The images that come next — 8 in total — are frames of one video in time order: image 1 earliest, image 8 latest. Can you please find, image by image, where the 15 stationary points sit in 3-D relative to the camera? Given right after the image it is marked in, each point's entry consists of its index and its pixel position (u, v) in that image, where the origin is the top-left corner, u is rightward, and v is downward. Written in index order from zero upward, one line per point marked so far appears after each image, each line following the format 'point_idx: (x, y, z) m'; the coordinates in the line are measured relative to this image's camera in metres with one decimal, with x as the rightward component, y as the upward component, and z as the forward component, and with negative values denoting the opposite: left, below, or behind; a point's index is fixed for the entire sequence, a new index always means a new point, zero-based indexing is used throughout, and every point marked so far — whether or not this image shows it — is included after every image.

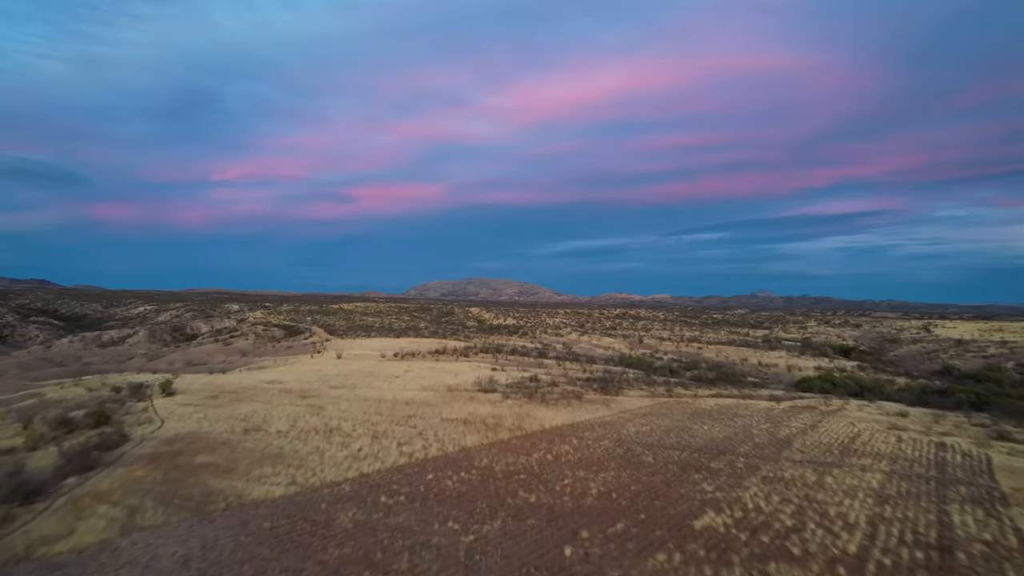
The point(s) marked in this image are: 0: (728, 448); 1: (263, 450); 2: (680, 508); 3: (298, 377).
0: (+4.4, -3.2, +10.8) m
1: (-4.3, -2.8, +9.2) m
2: (+2.3, -3.0, +7.2) m
3: (-7.6, -3.2, +19.0) m
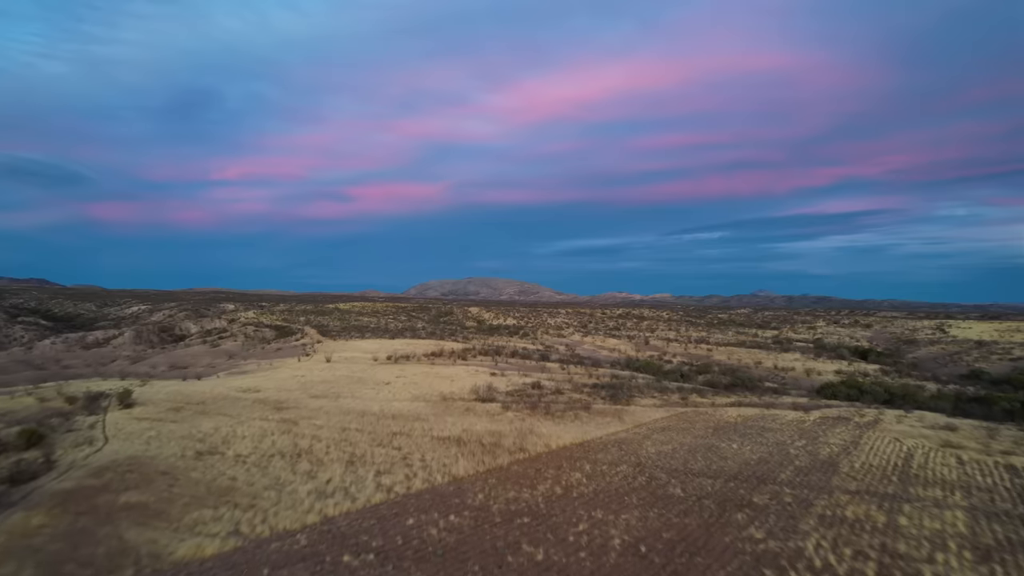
0: (+4.4, -3.2, +9.1) m
1: (-4.3, -2.8, +7.6) m
2: (+2.3, -2.9, +5.6) m
3: (-7.6, -3.1, +17.4) m
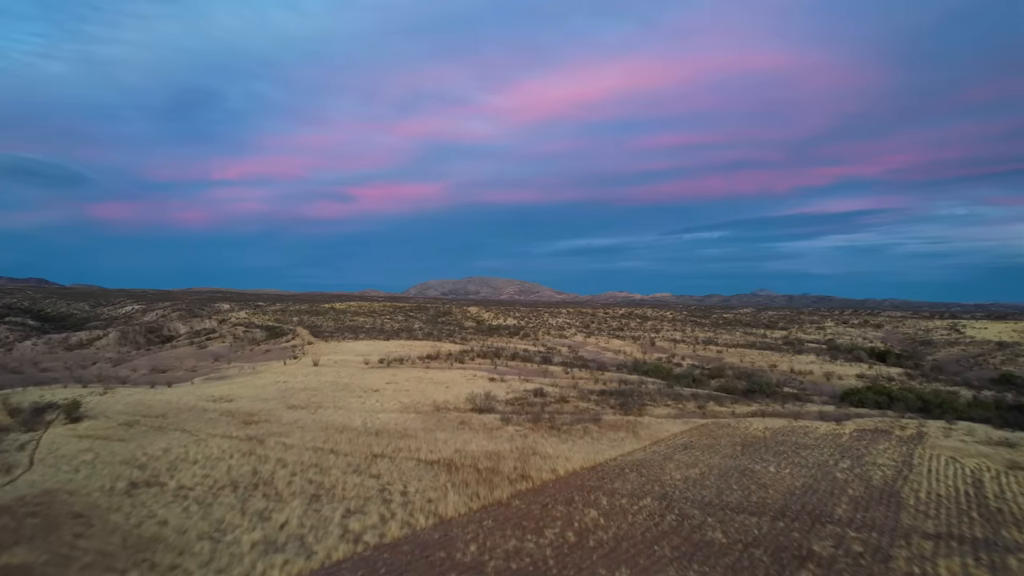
0: (+4.4, -3.1, +7.6) m
1: (-4.2, -2.7, +6.0) m
2: (+2.3, -2.9, +4.0) m
3: (-7.5, -3.1, +15.8) m
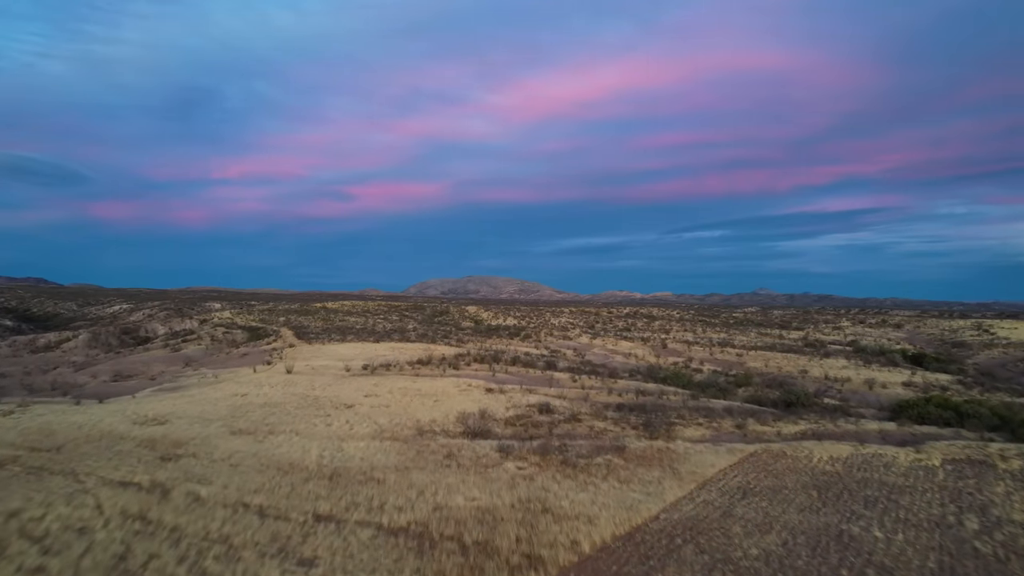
0: (+4.4, -3.0, +4.8) m
1: (-4.2, -2.6, +3.3) m
2: (+2.3, -2.8, +1.2) m
3: (-7.5, -2.9, +13.0) m
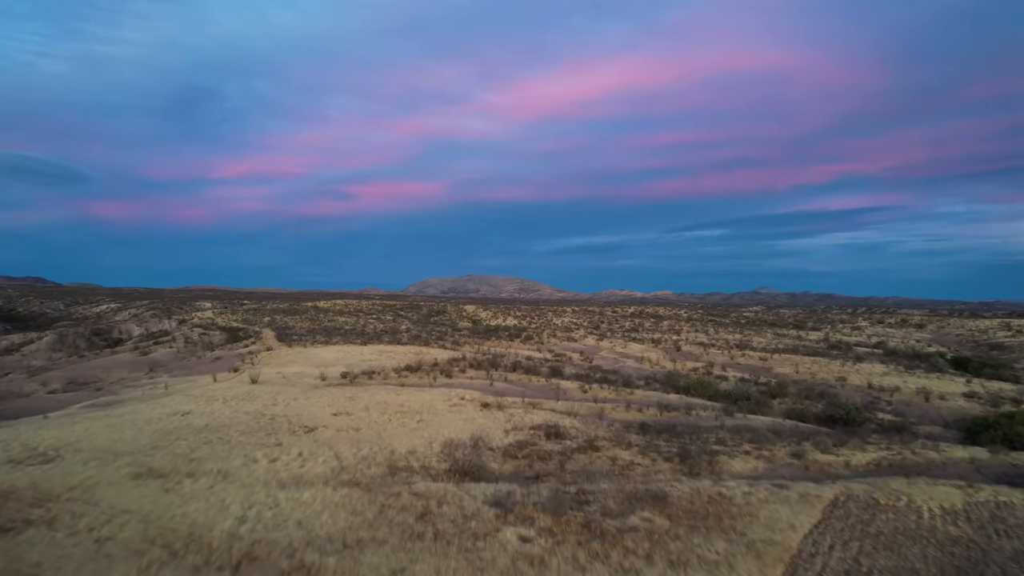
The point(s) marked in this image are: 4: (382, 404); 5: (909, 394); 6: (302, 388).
0: (+4.4, -2.9, +2.0) m
1: (-4.2, -2.5, +0.5) m
2: (+2.3, -2.7, -1.5) m
3: (-7.5, -2.8, +10.3) m
4: (-3.5, -3.1, +14.5) m
5: (+13.9, -3.7, +18.7) m
6: (-6.6, -3.2, +16.9) m
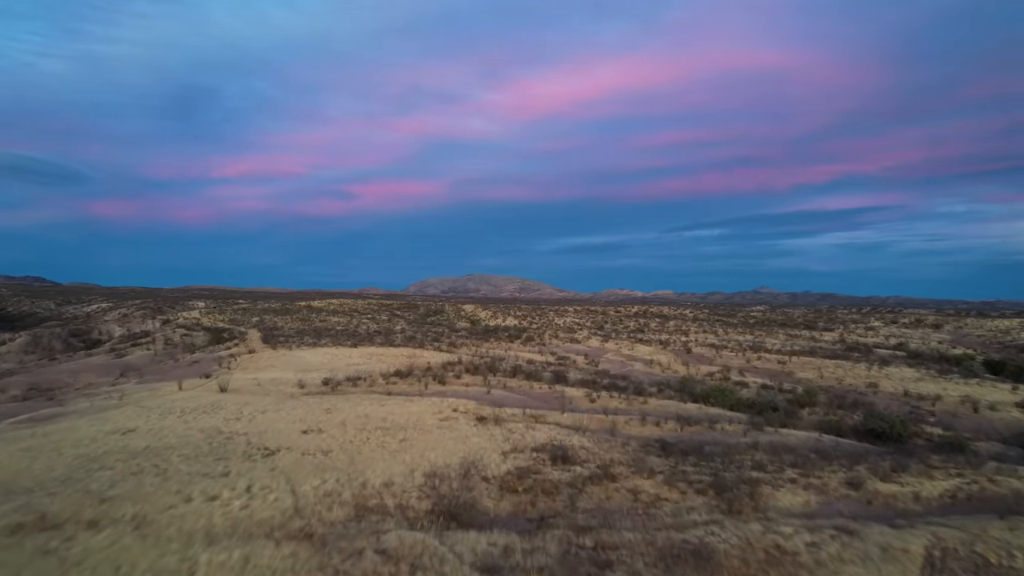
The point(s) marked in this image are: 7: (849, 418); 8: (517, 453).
0: (+4.4, -2.9, +0.1) m
1: (-4.2, -2.4, -1.4) m
2: (+2.3, -2.6, -3.4) m
3: (-7.5, -2.8, +8.4) m
4: (-3.5, -3.1, +12.6) m
5: (+13.9, -3.6, +16.9) m
6: (-6.7, -3.1, +15.1) m
7: (+9.6, -3.7, +15.4) m
8: (+0.1, -3.1, +10.0) m
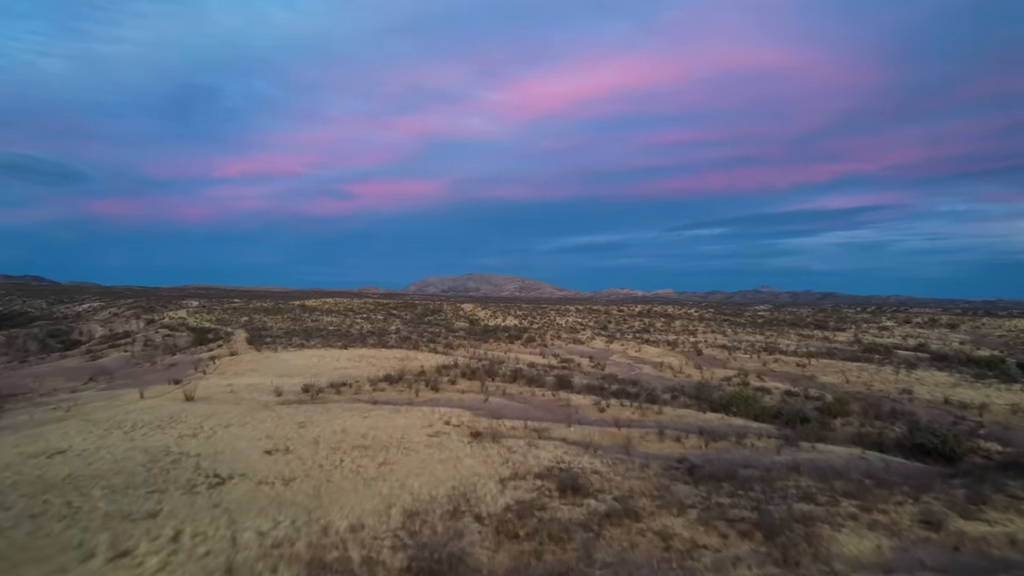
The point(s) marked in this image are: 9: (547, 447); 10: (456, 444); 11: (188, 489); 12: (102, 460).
0: (+4.4, -2.8, -1.5) m
1: (-4.3, -2.4, -3.1) m
2: (+2.3, -2.6, -5.1) m
3: (-7.5, -2.7, +6.7) m
4: (-3.5, -3.0, +11.0) m
5: (+13.9, -3.5, +15.2) m
6: (-6.7, -3.0, +13.4) m
7: (+9.6, -3.6, +13.7) m
8: (+0.1, -3.0, +8.3) m
9: (+0.7, -3.1, +10.5) m
10: (-1.1, -3.0, +10.4) m
11: (-4.6, -2.9, +7.6) m
12: (-6.7, -2.8, +8.8) m
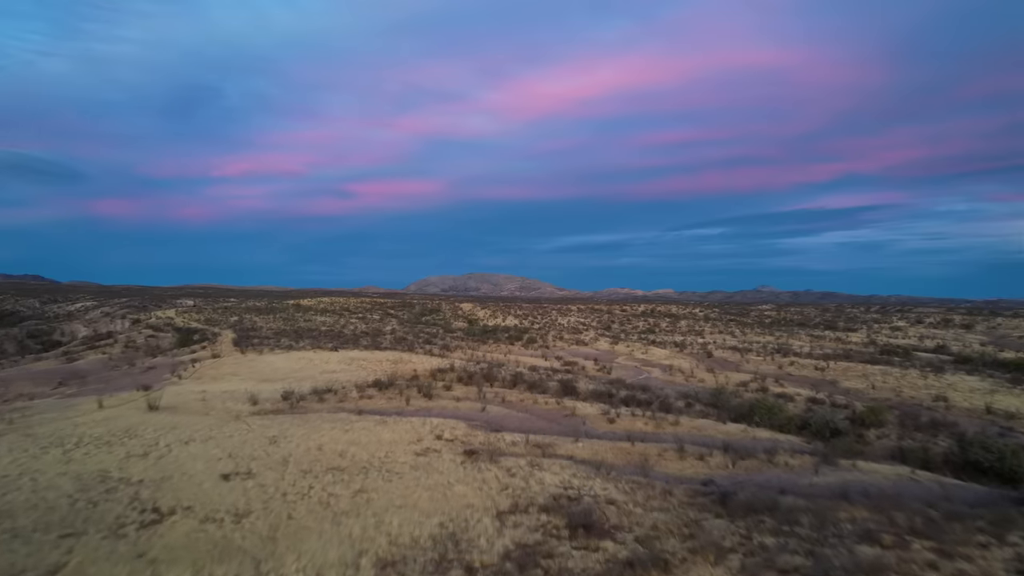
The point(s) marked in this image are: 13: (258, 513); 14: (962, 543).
0: (+4.4, -2.7, -3.0) m
1: (-4.3, -2.3, -4.5) m
2: (+2.3, -2.5, -6.5) m
3: (-7.5, -2.6, +5.3) m
4: (-3.5, -2.9, +9.5) m
5: (+13.9, -3.5, +13.7) m
6: (-6.7, -2.9, +12.0) m
7: (+9.6, -3.6, +12.3) m
8: (+0.1, -2.9, +6.9) m
9: (+0.7, -3.0, +9.0) m
10: (-1.1, -3.0, +9.0) m
11: (-4.6, -2.8, +6.2) m
12: (-6.7, -2.7, +7.4) m
13: (-3.3, -2.9, +7.0) m
14: (+5.6, -3.2, +6.7) m
